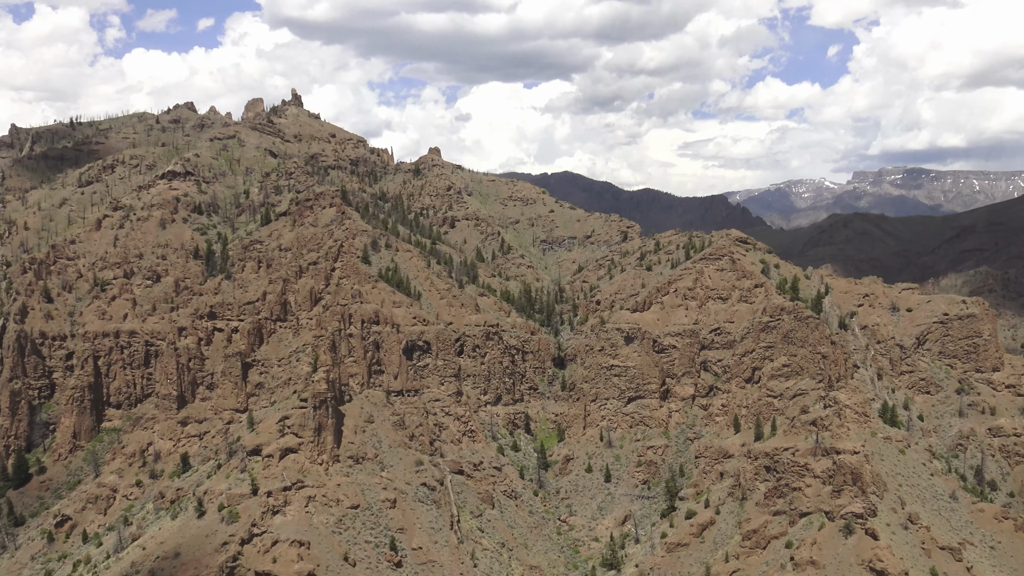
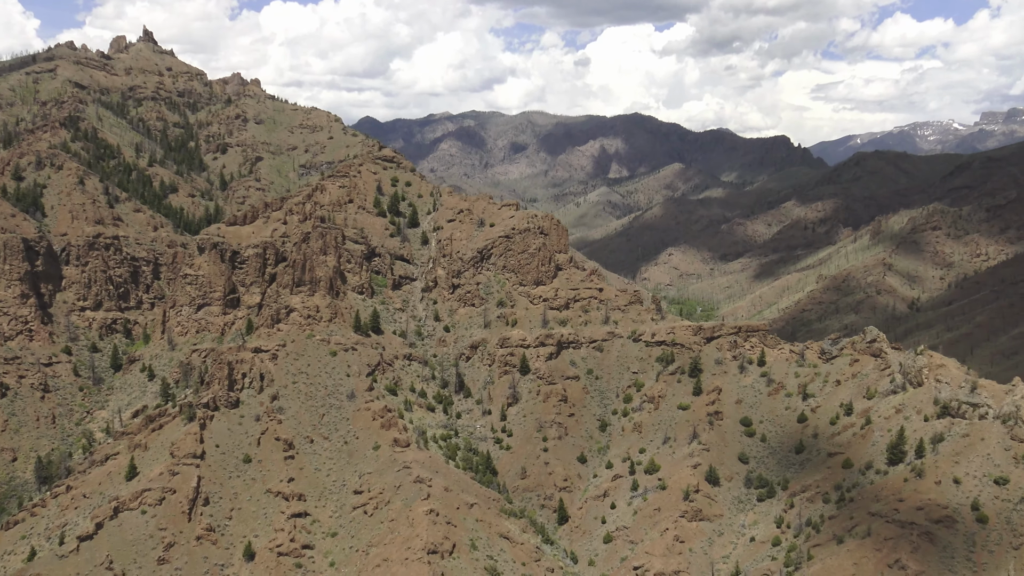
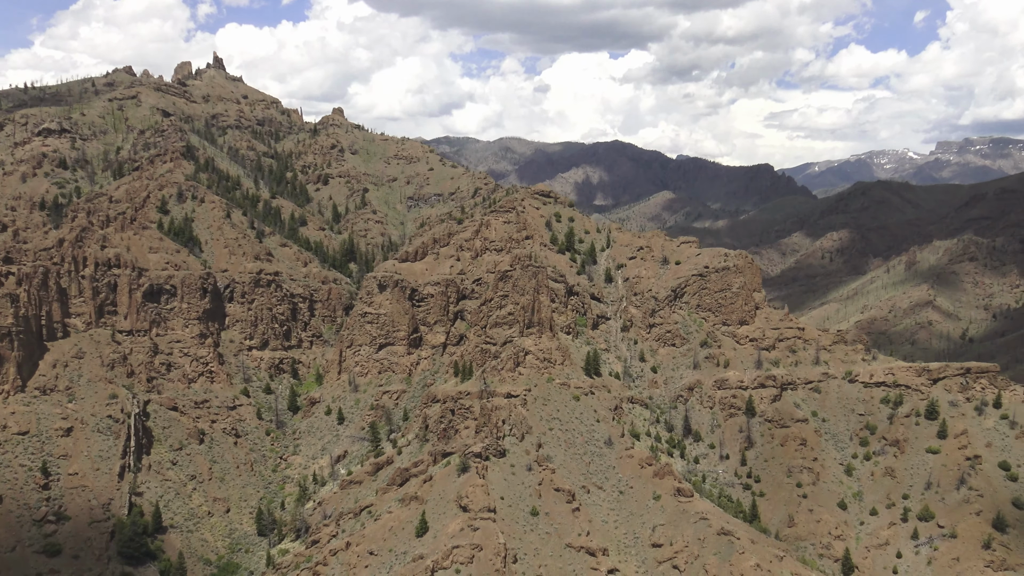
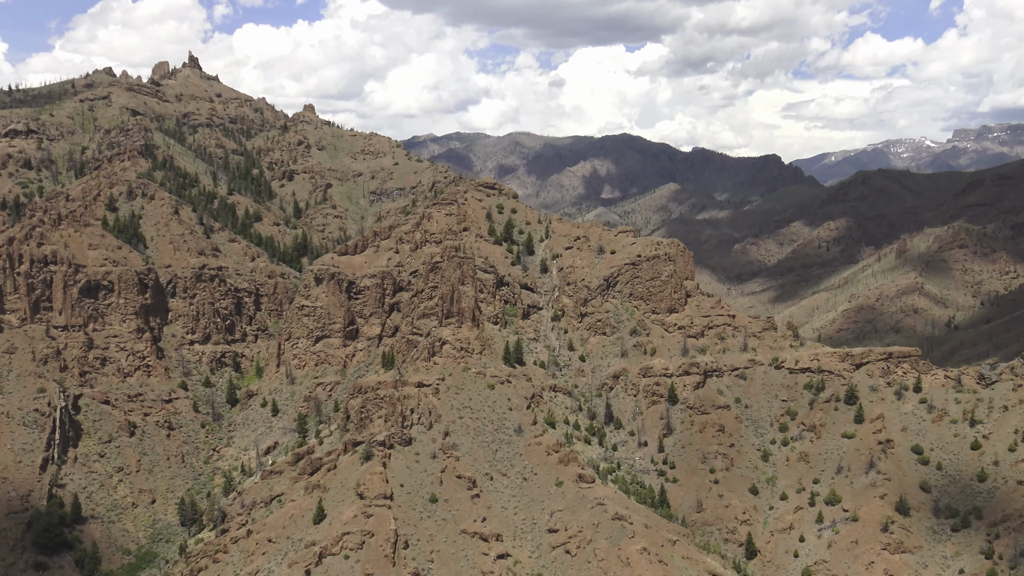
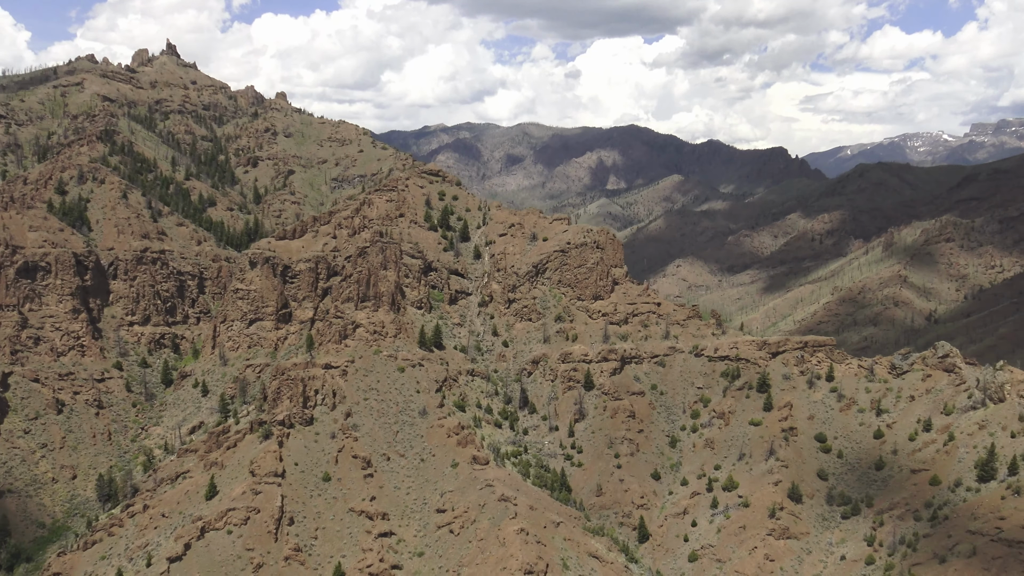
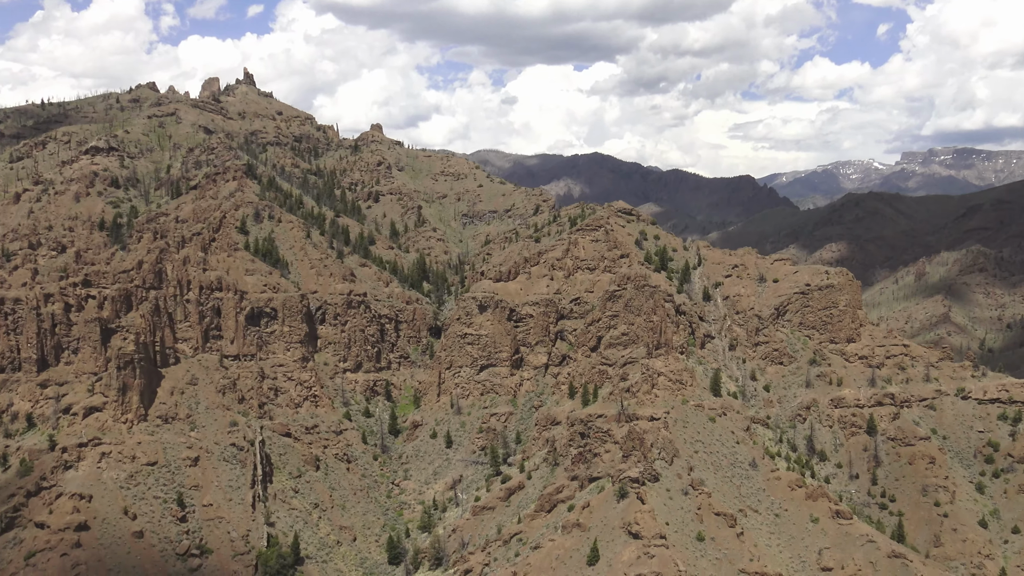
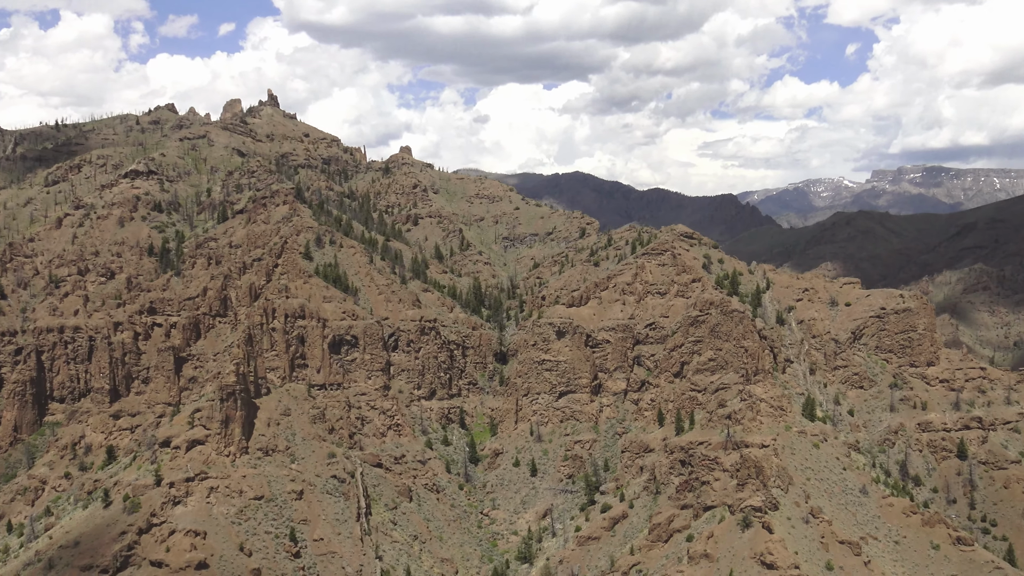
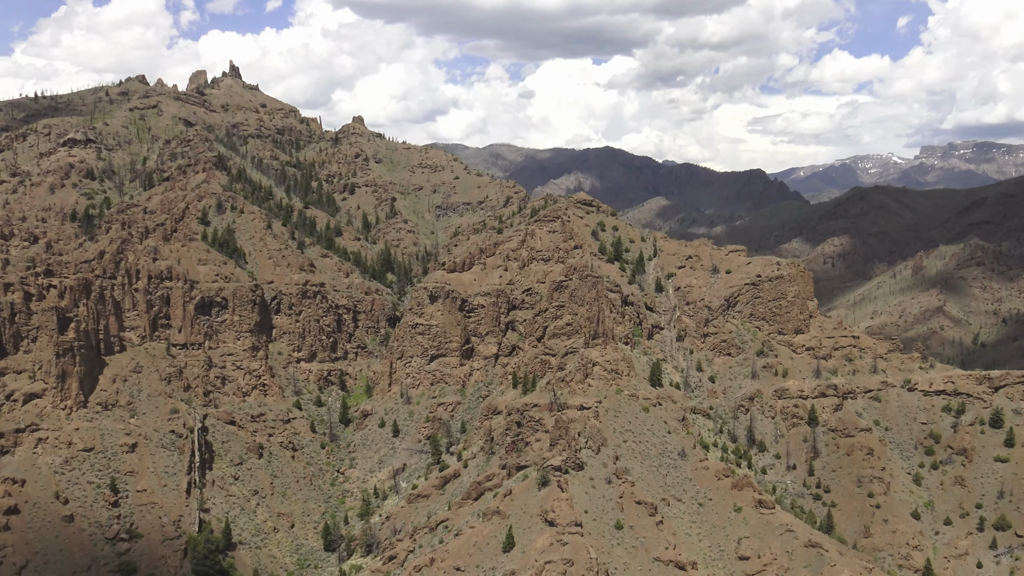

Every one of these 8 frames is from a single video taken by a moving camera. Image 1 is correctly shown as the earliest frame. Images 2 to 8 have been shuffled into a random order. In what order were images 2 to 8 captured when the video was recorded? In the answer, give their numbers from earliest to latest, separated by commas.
7, 6, 8, 3, 4, 5, 2
